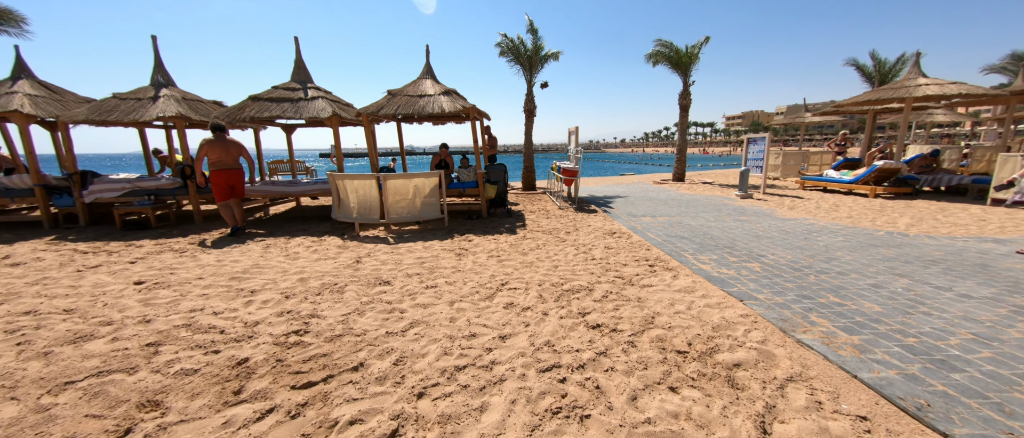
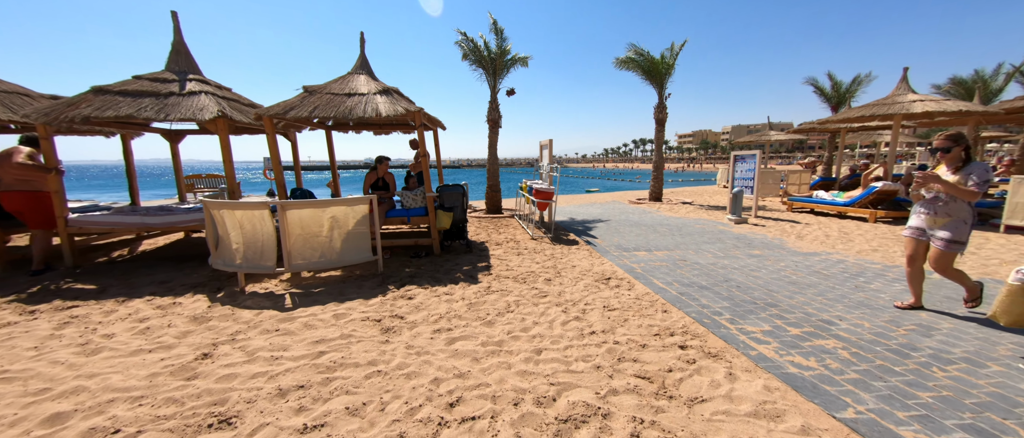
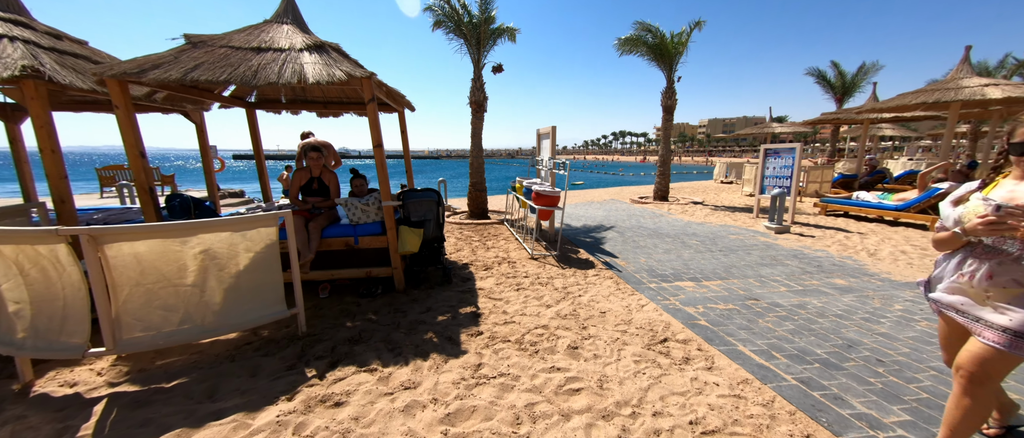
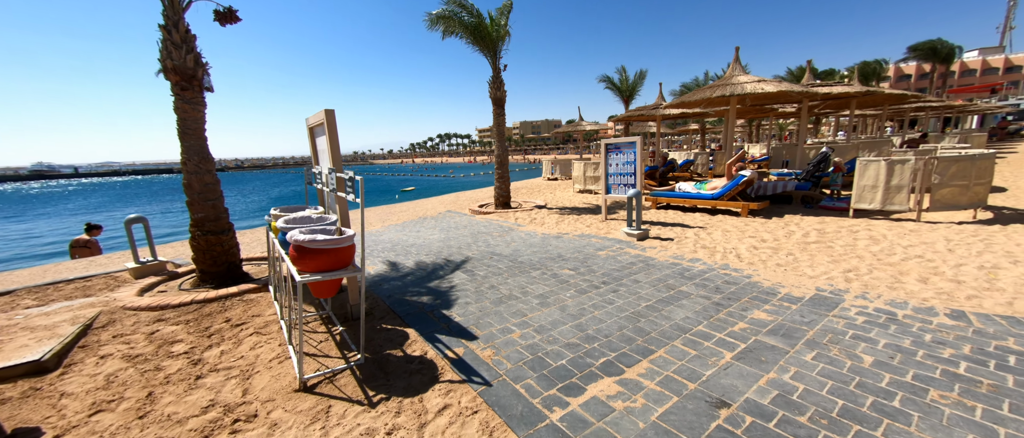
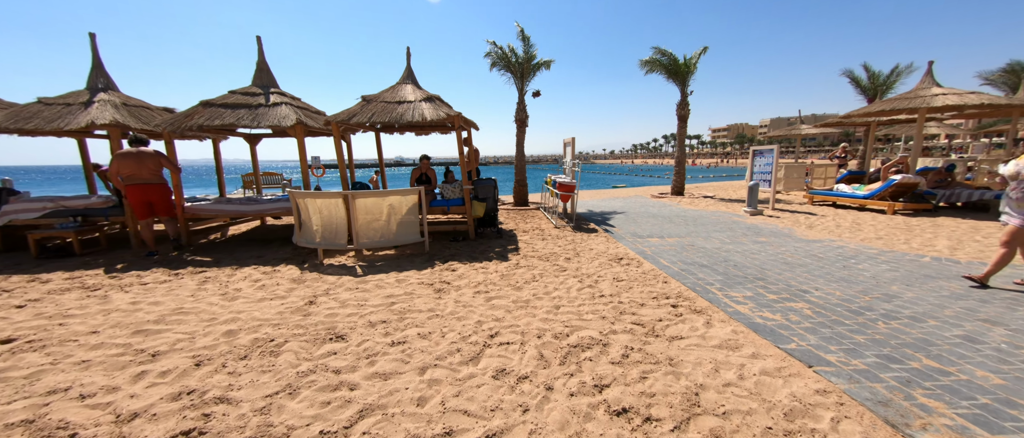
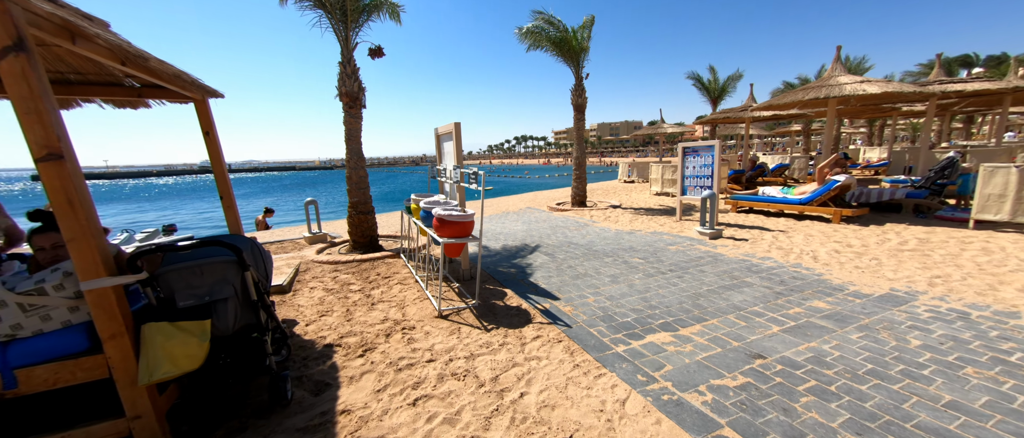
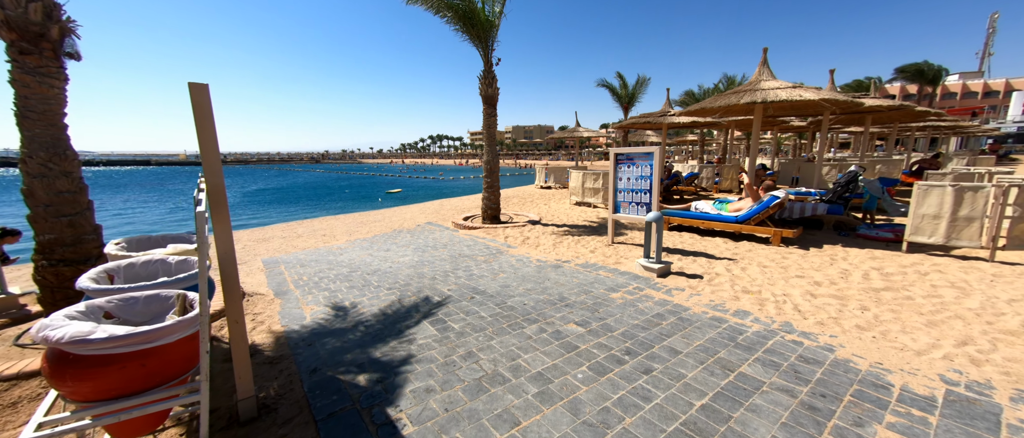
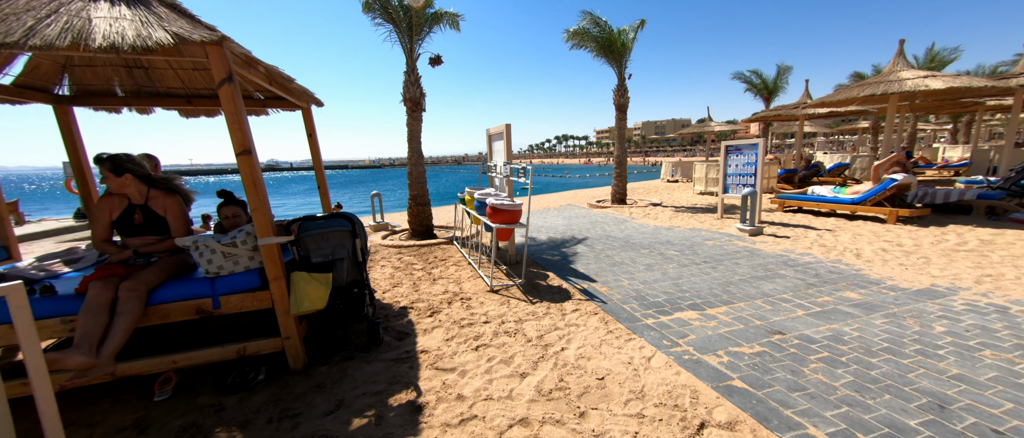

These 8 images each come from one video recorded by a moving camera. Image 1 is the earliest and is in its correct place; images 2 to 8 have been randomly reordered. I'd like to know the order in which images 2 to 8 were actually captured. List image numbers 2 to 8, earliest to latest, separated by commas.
5, 2, 3, 8, 6, 4, 7
